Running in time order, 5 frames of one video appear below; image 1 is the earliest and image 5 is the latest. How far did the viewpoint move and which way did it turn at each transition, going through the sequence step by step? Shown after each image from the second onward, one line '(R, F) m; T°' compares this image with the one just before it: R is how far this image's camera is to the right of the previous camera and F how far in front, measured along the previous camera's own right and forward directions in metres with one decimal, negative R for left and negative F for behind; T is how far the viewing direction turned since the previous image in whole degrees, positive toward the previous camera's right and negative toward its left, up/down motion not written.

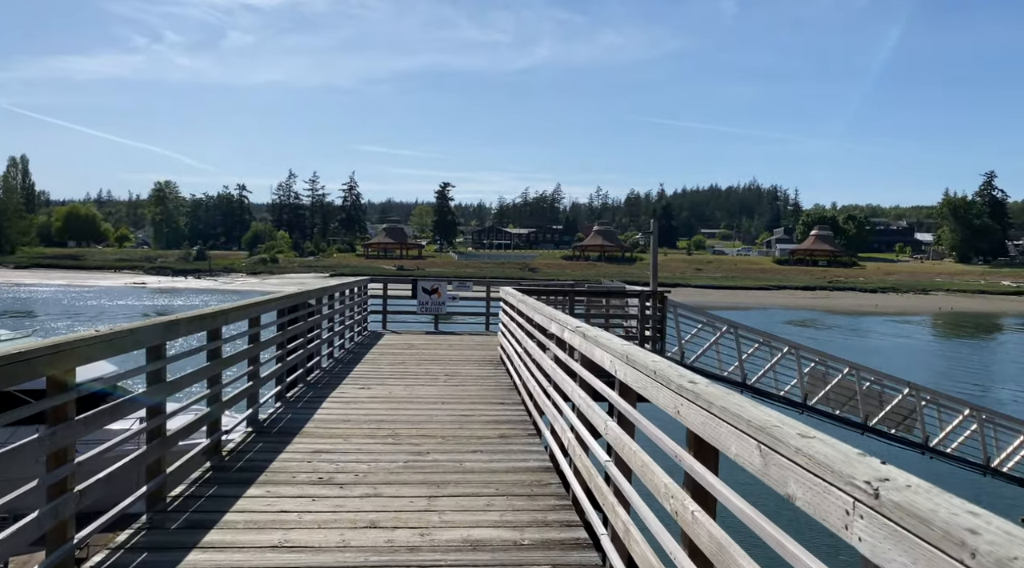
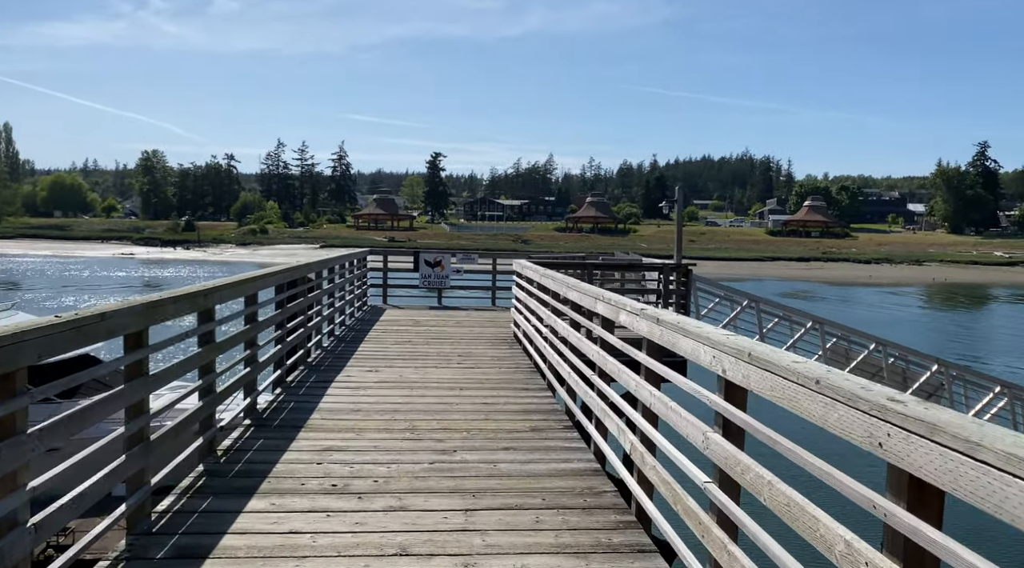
(-0.3, +0.8) m; +1°
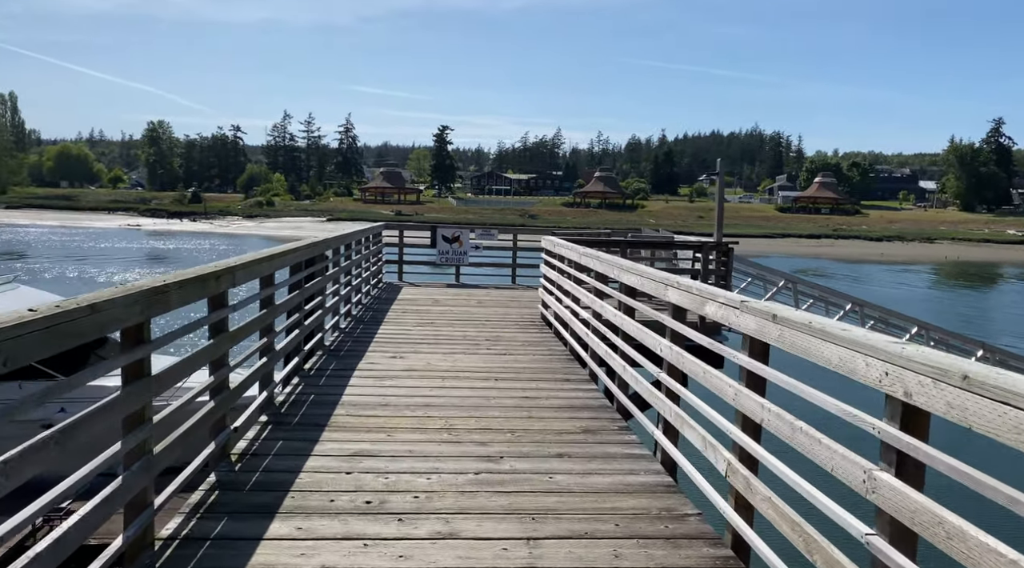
(-0.3, +0.6) m; 0°
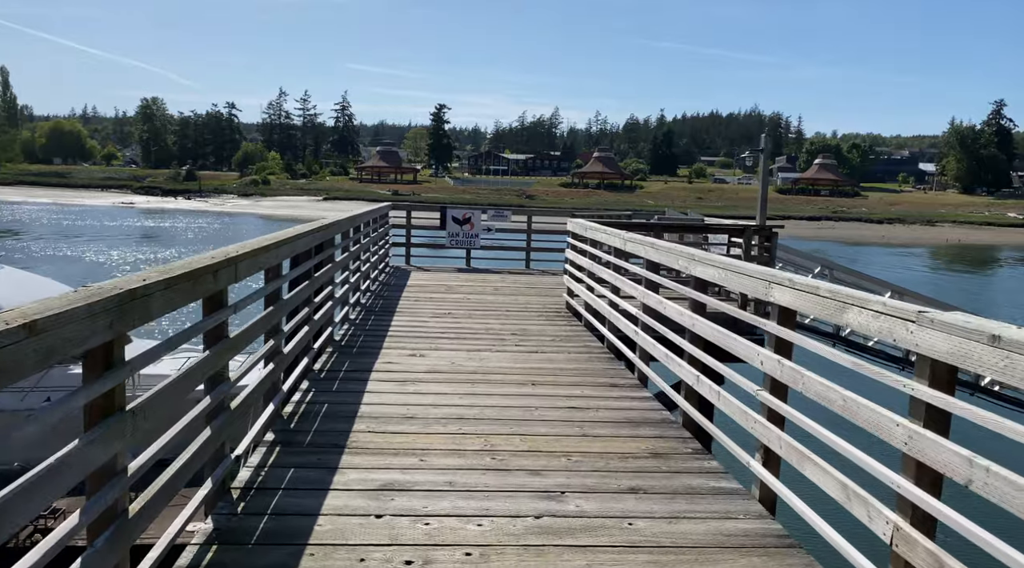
(-0.3, +0.8) m; 0°
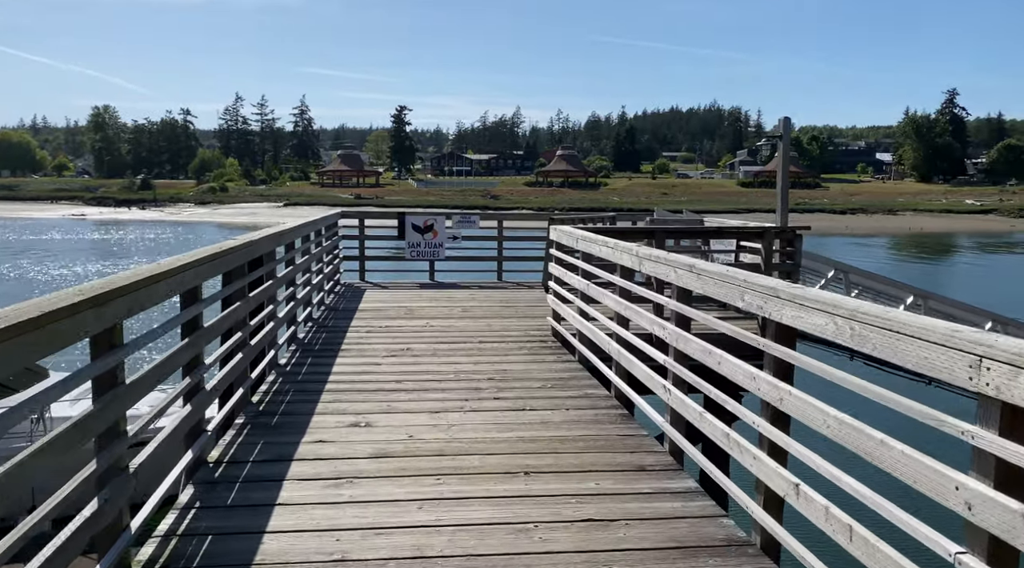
(0.0, +1.6) m; +2°
